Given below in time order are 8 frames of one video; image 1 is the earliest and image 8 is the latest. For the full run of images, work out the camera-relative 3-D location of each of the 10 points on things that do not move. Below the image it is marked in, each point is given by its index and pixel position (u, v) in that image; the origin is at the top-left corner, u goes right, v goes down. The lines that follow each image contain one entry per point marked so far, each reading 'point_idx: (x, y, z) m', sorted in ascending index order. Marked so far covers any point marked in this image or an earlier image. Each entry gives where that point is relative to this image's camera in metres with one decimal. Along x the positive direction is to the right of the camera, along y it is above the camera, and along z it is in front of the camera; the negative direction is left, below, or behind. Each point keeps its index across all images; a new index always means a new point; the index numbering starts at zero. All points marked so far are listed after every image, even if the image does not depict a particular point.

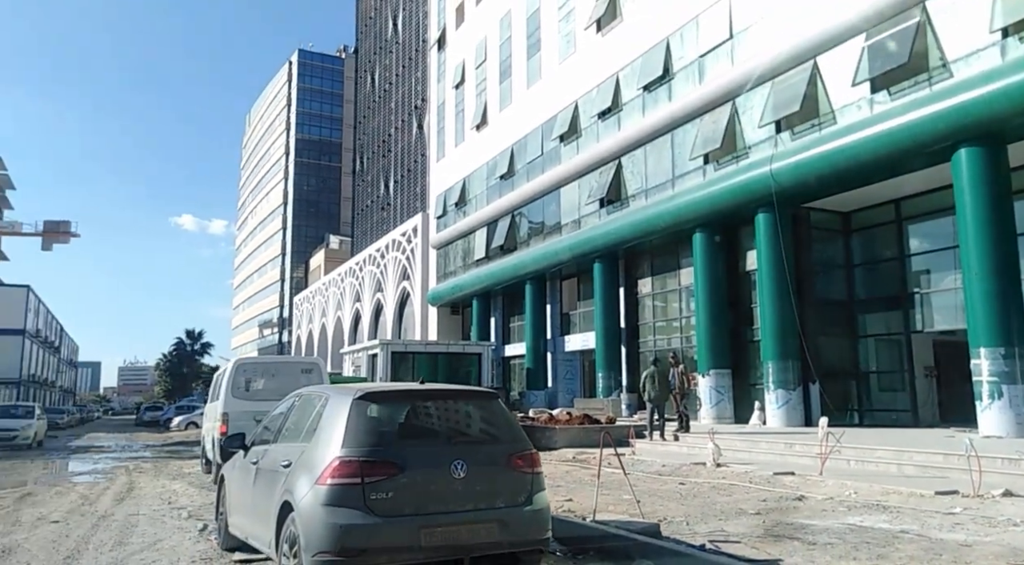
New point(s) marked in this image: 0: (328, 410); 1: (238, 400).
0: (-1.3, -0.9, +5.0) m
1: (-4.6, -1.9, +11.9) m
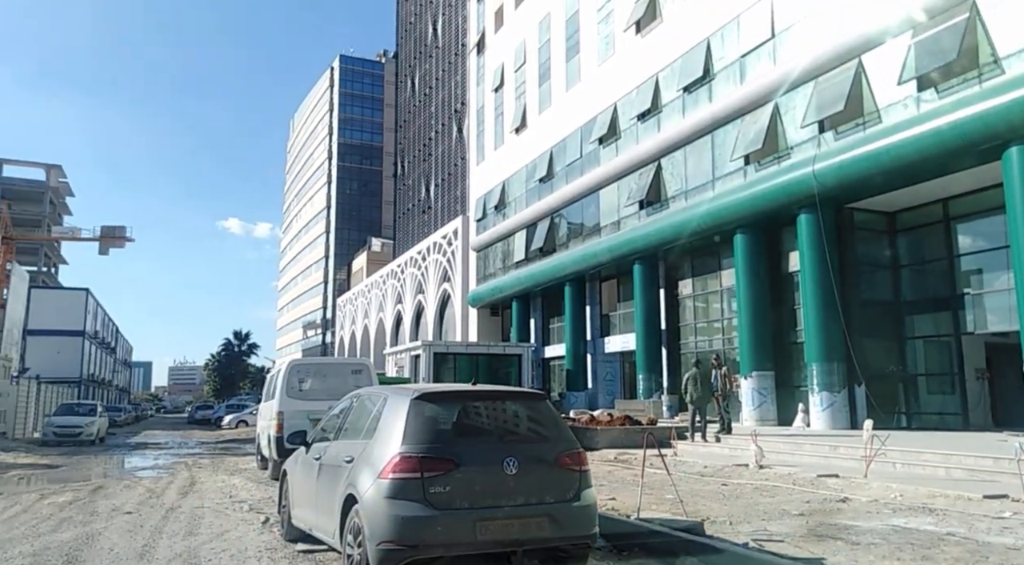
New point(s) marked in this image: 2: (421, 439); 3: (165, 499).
0: (-0.9, -0.9, +5.3) m
1: (-3.8, -2.0, +12.4) m
2: (-0.6, -1.1, +4.8) m
3: (-5.3, -3.3, +11.0) m
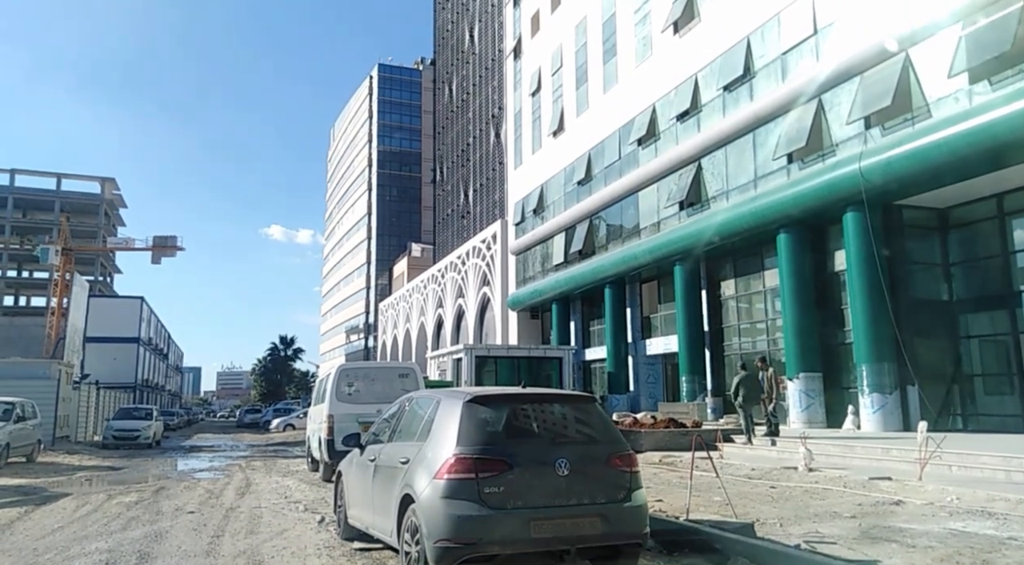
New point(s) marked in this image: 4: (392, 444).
0: (-0.5, -1.0, +5.5) m
1: (-3.0, -2.1, +12.7) m
2: (-0.3, -1.1, +5.0) m
3: (-4.6, -3.5, +11.4) m
4: (-1.0, -1.4, +6.1) m
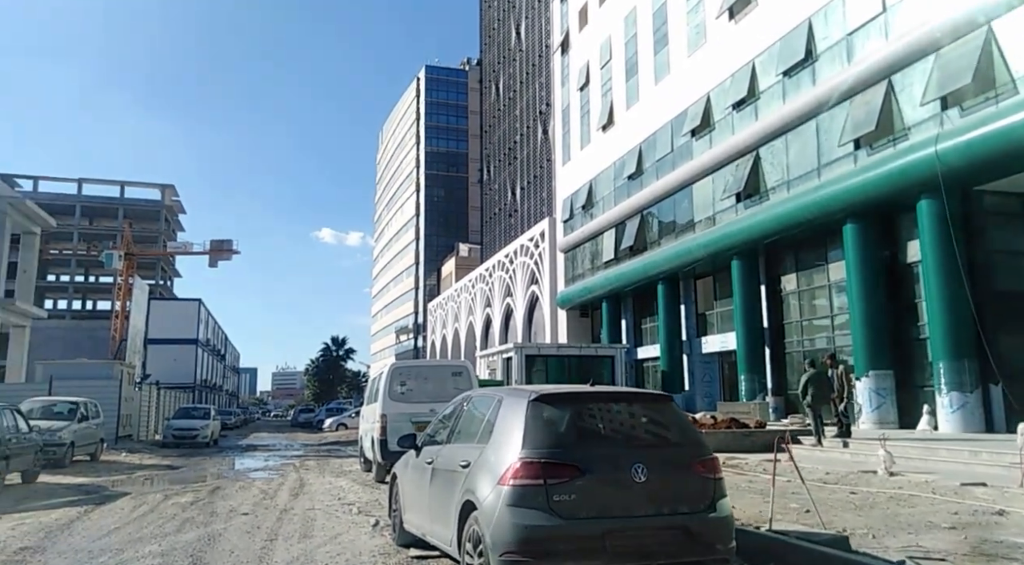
0: (-0.1, -0.9, +5.1) m
1: (-2.1, -2.1, +12.5) m
2: (+0.2, -1.0, +4.5) m
3: (-3.7, -3.4, +11.2) m
4: (-0.5, -1.3, +5.8) m
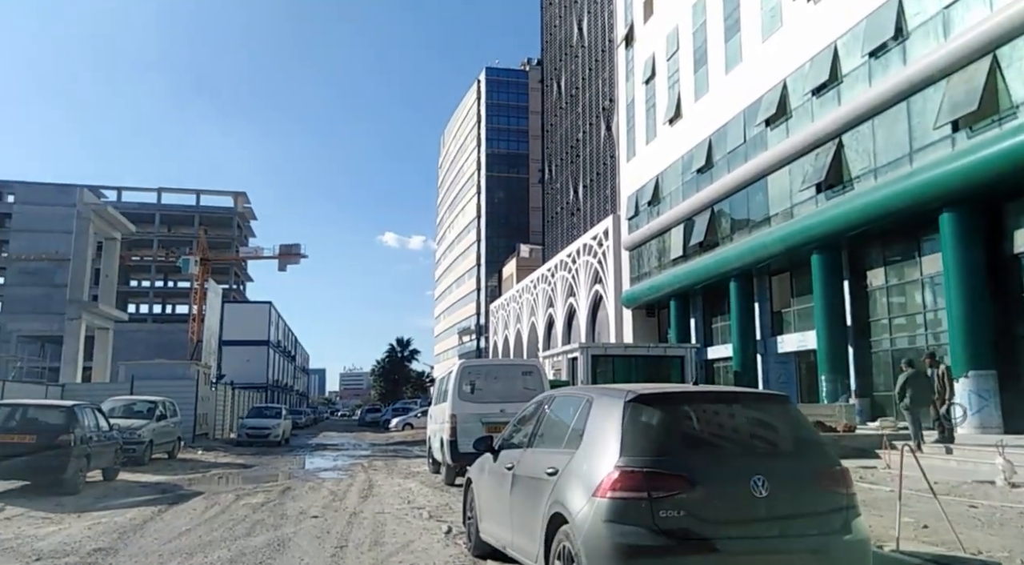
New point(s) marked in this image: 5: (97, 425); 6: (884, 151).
0: (+0.5, -0.8, +4.6) m
1: (-0.8, -2.0, +12.1) m
2: (+0.7, -0.9, +4.0) m
3: (-2.5, -3.4, +11.0) m
4: (+0.2, -1.3, +5.3) m
5: (-8.4, -2.9, +14.4) m
6: (+10.3, +3.6, +19.7) m
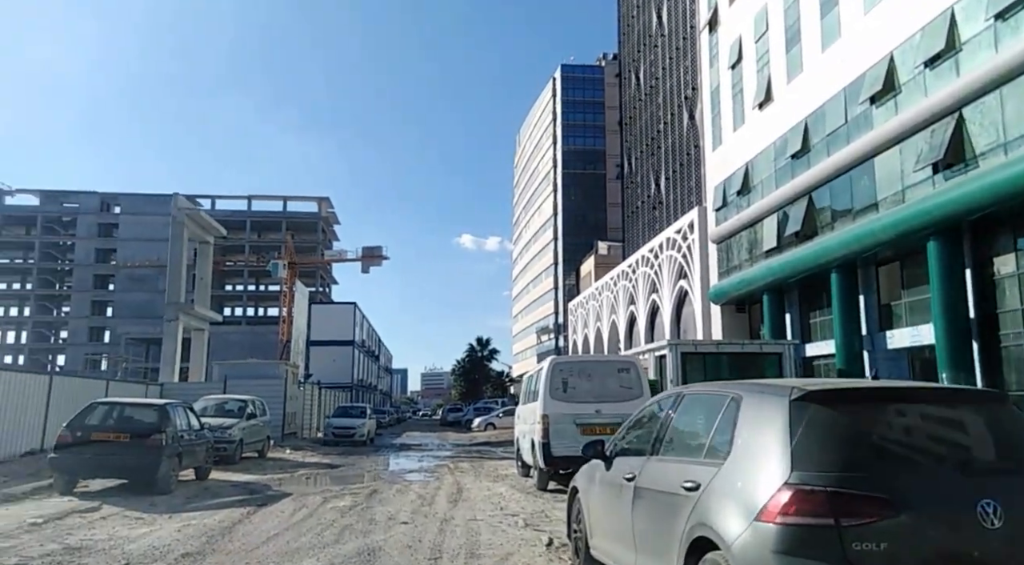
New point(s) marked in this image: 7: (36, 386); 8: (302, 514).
0: (+1.2, -0.7, +3.7) m
1: (+0.7, -1.9, +11.3) m
2: (+1.4, -0.8, +3.1) m
3: (-1.1, -3.3, +10.4) m
4: (+0.9, -1.1, +4.5) m
5: (-6.6, -2.9, +14.5) m
6: (+12.4, +3.9, +17.7) m
7: (-13.2, -2.9, +19.7) m
8: (-3.0, -3.3, +10.1) m
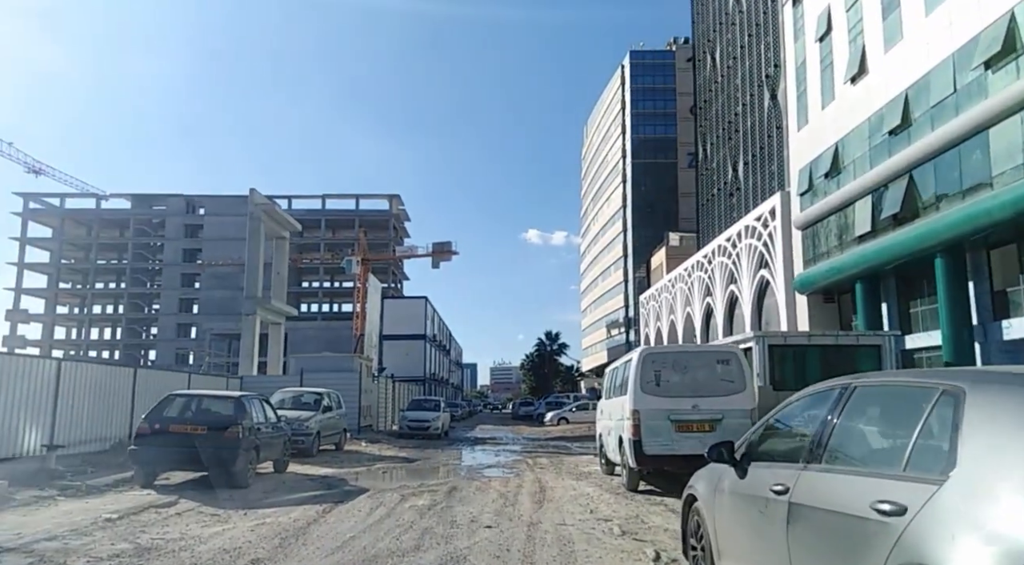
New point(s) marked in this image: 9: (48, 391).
0: (+1.8, -0.5, +2.7) m
1: (+2.0, -1.6, +10.4) m
2: (+1.9, -0.6, +2.1) m
3: (+0.1, -3.1, +9.6) m
4: (+1.6, -0.9, +3.5) m
5: (-4.9, -2.7, +14.2) m
6: (+14.2, +4.4, +15.6) m
7: (-11.0, -2.7, +20.0) m
8: (-1.8, -3.1, +9.5) m
9: (-11.0, -2.6, +16.8) m
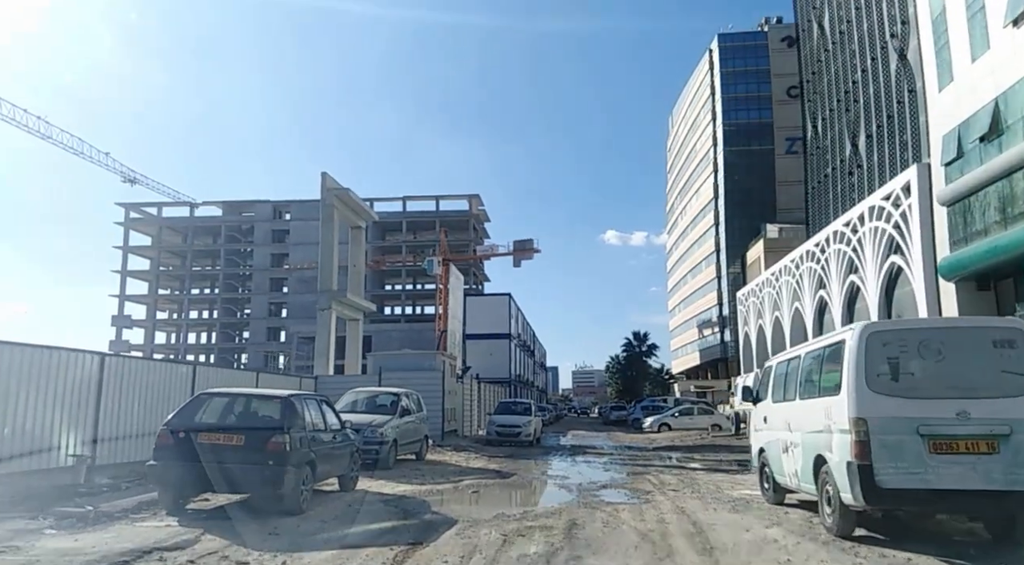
0: (+2.4, +0.1, -0.8) m
1: (+3.5, -1.1, +6.8) m
2: (+2.4, 0.0, -1.4) m
3: (+1.6, -2.5, +6.2) m
4: (+2.3, -0.3, 0.0) m
5: (-3.0, -2.2, +11.3) m
6: (+16.1, +5.1, +10.6) m
7: (-8.3, -2.3, +17.8) m
8: (-0.3, -2.6, +6.3) m
9: (-8.7, -2.2, +14.6) m
